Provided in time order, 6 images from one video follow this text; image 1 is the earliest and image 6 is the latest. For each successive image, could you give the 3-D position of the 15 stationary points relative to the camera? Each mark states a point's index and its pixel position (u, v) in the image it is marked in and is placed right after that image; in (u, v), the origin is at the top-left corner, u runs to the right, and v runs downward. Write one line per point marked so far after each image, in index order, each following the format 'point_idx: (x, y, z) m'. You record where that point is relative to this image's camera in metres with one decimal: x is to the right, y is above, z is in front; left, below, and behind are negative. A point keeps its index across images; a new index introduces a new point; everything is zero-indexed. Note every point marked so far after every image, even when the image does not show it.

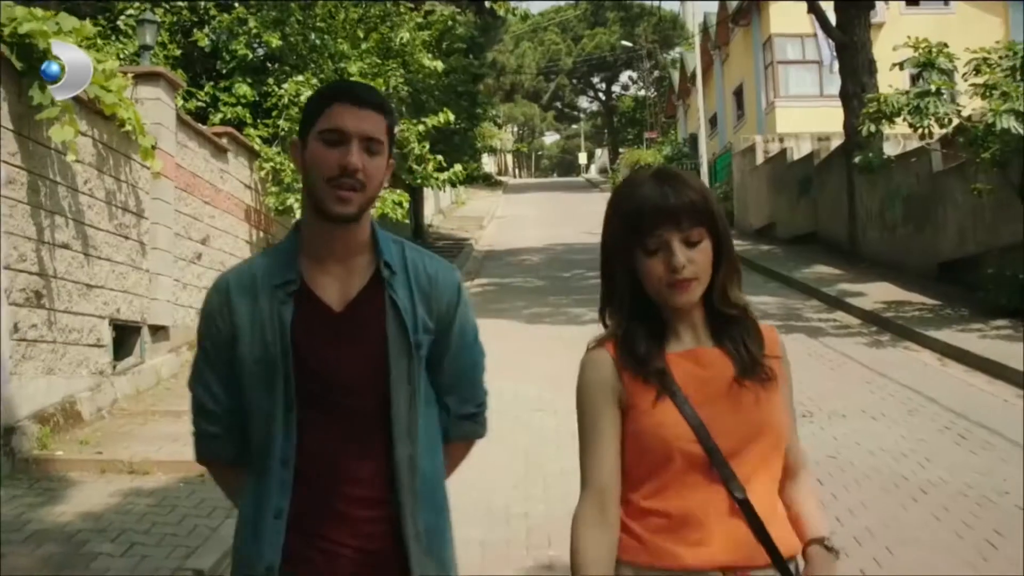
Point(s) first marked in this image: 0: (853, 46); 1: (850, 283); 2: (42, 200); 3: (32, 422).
0: (+4.7, +3.3, +15.5) m
1: (+4.4, +0.1, +14.7) m
2: (-2.7, +0.5, +6.5) m
3: (-2.6, -0.7, +6.1) m
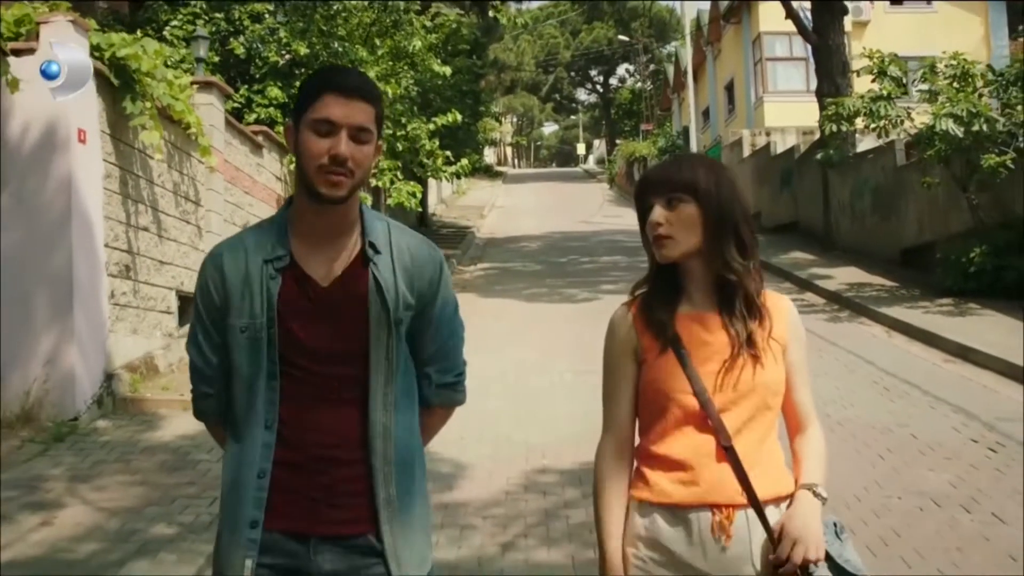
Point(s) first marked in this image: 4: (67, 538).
0: (+4.7, +3.5, +16.9) m
1: (+4.4, +0.3, +16.2) m
2: (-2.6, +0.7, +7.9) m
3: (-2.6, -0.5, +7.6) m
4: (-1.8, -1.0, +4.7) m
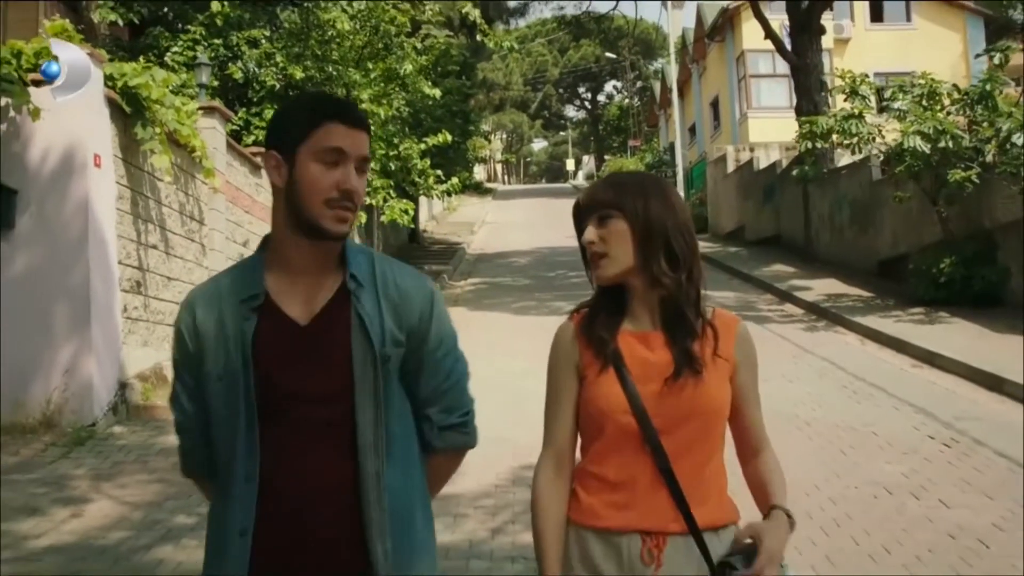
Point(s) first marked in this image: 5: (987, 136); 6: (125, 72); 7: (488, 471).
0: (+4.5, +3.4, +17.5) m
1: (+4.2, +0.1, +16.7) m
2: (-2.7, +0.6, +8.4) m
3: (-2.6, -0.6, +8.0) m
4: (-1.9, -1.1, +5.2) m
5: (+5.1, +1.6, +12.3) m
6: (-2.7, +1.5, +7.8) m
7: (-0.1, -1.0, +6.4) m
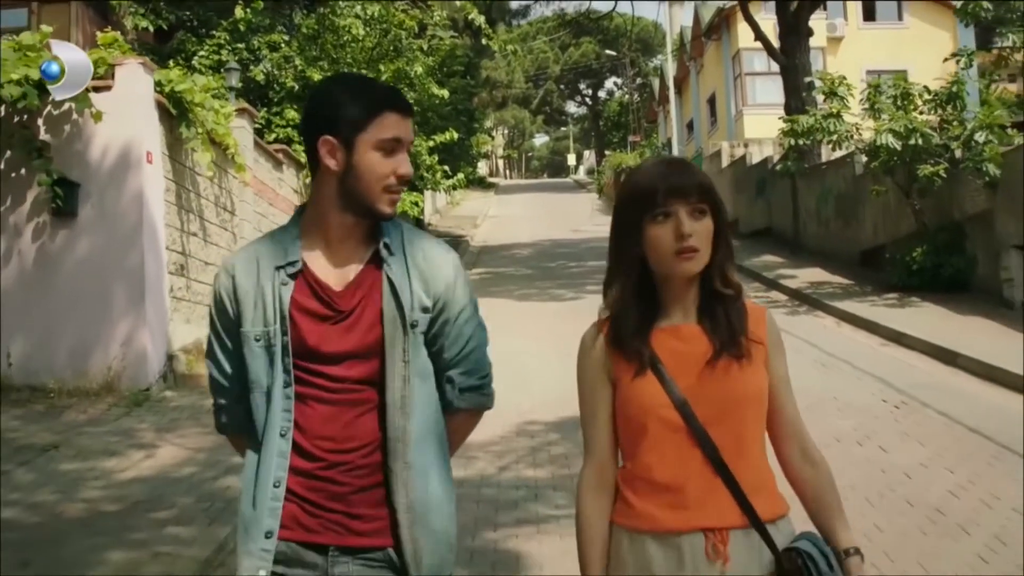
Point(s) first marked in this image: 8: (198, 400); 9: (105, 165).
0: (+4.6, +3.6, +18.5) m
1: (+4.3, +0.3, +17.7) m
2: (-2.7, +0.7, +9.4) m
3: (-2.6, -0.5, +9.0) m
4: (-1.9, -1.0, +6.2) m
5: (+5.2, +1.8, +13.3) m
6: (-2.6, +1.6, +8.8) m
7: (-0.1, -0.9, +7.4) m
8: (-2.3, -0.8, +8.2) m
9: (-3.0, +0.9, +8.4) m
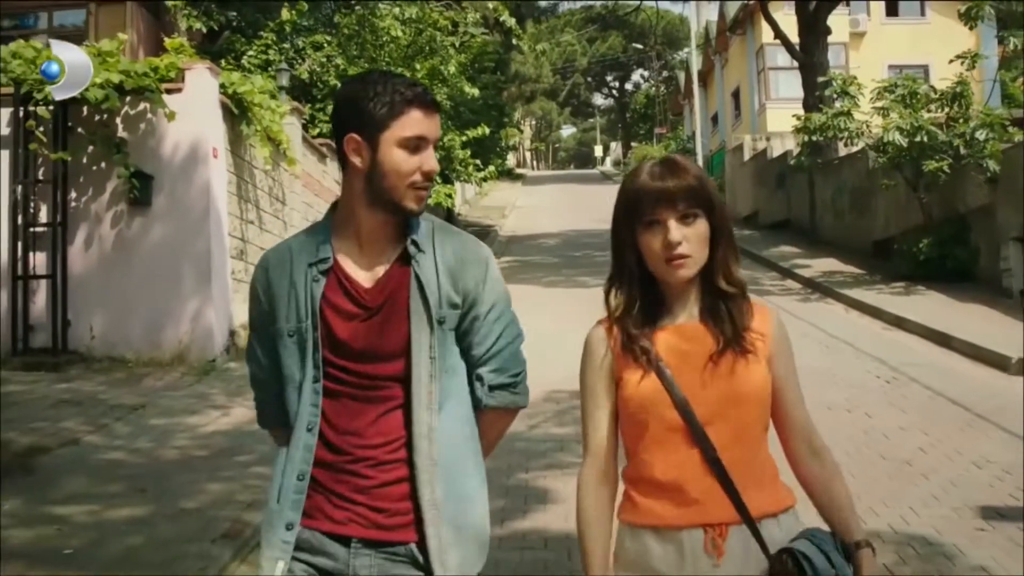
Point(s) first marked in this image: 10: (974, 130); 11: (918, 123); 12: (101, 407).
0: (+5.0, +3.7, +19.3) m
1: (+4.7, +0.5, +18.5) m
2: (-2.5, +0.9, +10.4) m
3: (-2.4, -0.4, +10.0) m
4: (-1.7, -0.8, +7.2) m
5: (+5.5, +1.9, +14.1) m
6: (-2.4, +1.8, +9.8) m
7: (+0.1, -0.8, +8.3) m
8: (-2.0, -0.7, +9.2) m
9: (-2.8, +1.1, +9.4) m
10: (+5.6, +1.9, +13.7) m
11: (+5.0, +2.1, +14.2) m
12: (-2.7, -0.8, +7.4) m
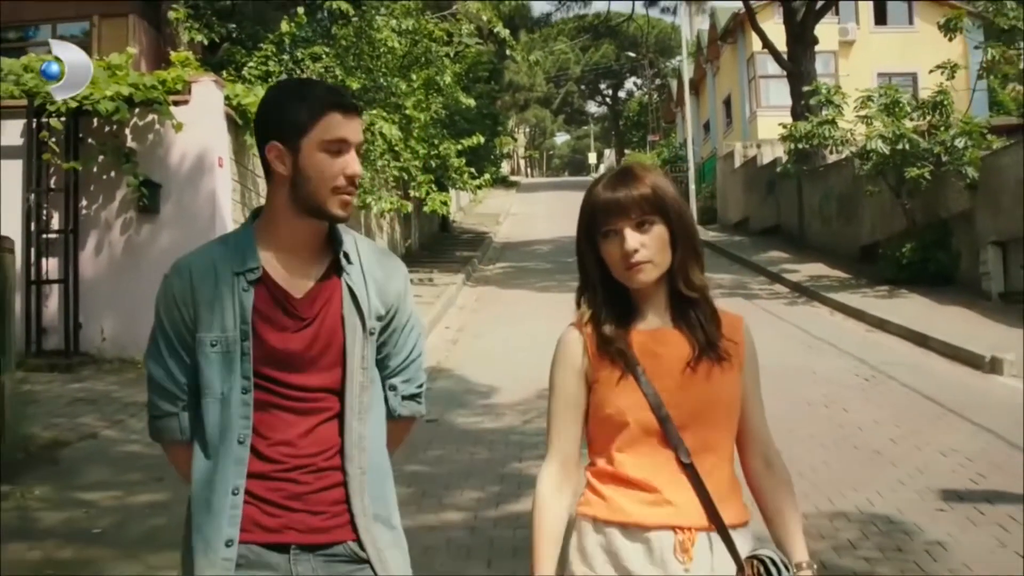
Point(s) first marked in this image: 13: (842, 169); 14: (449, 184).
0: (+4.9, +3.7, +19.7) m
1: (+4.6, +0.4, +18.9) m
2: (-2.5, +0.8, +10.7) m
3: (-2.4, -0.4, +10.4) m
4: (-1.7, -0.9, +7.5) m
5: (+5.4, +1.9, +14.5) m
6: (-2.4, +1.7, +10.2) m
7: (+0.1, -0.8, +8.7) m
8: (-2.1, -0.7, +9.5) m
9: (-2.8, +1.0, +9.7) m
10: (+5.5, +1.9, +14.2) m
11: (+5.0, +2.0, +14.6) m
12: (-2.7, -0.8, +7.8) m
13: (+5.3, +1.9, +18.5) m
14: (-1.1, +1.8, +19.2) m
